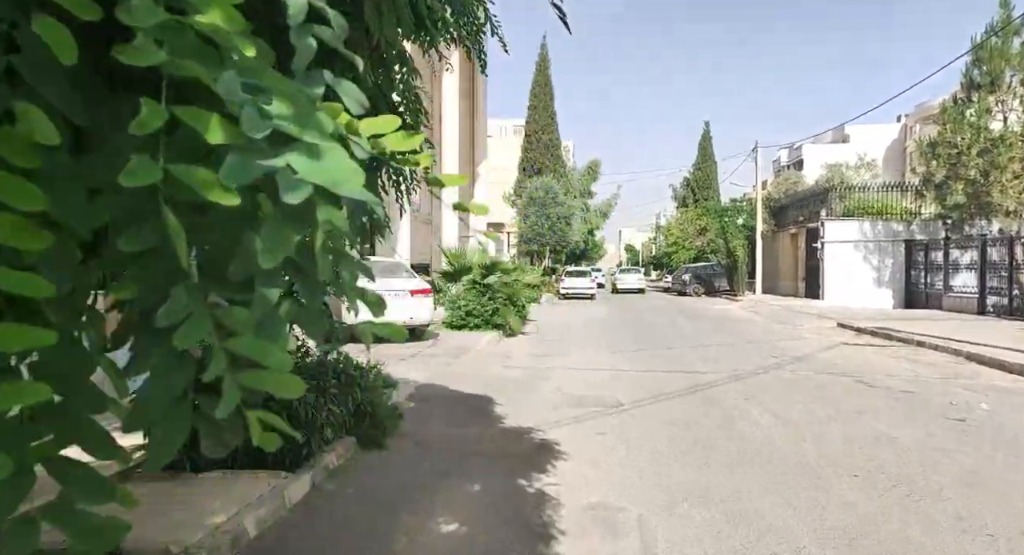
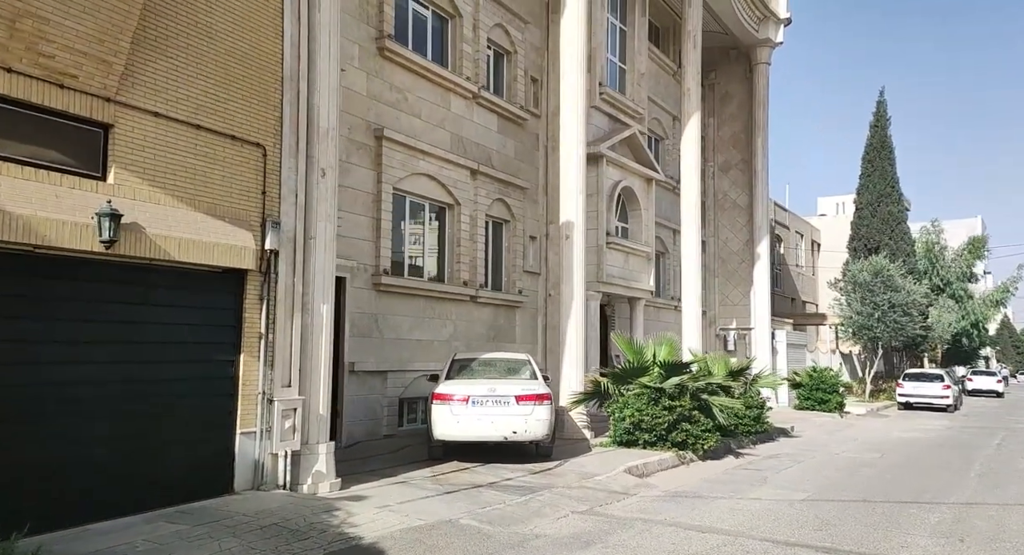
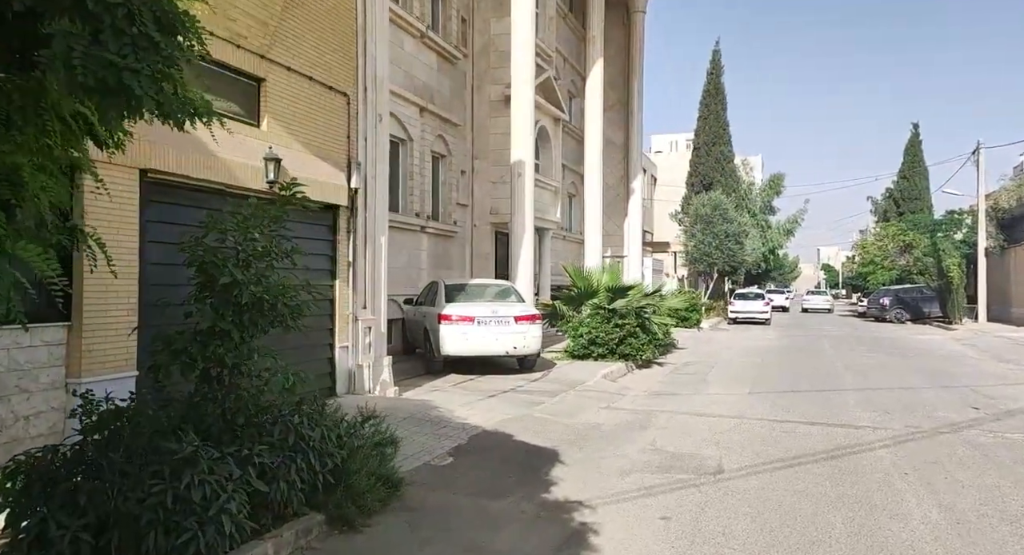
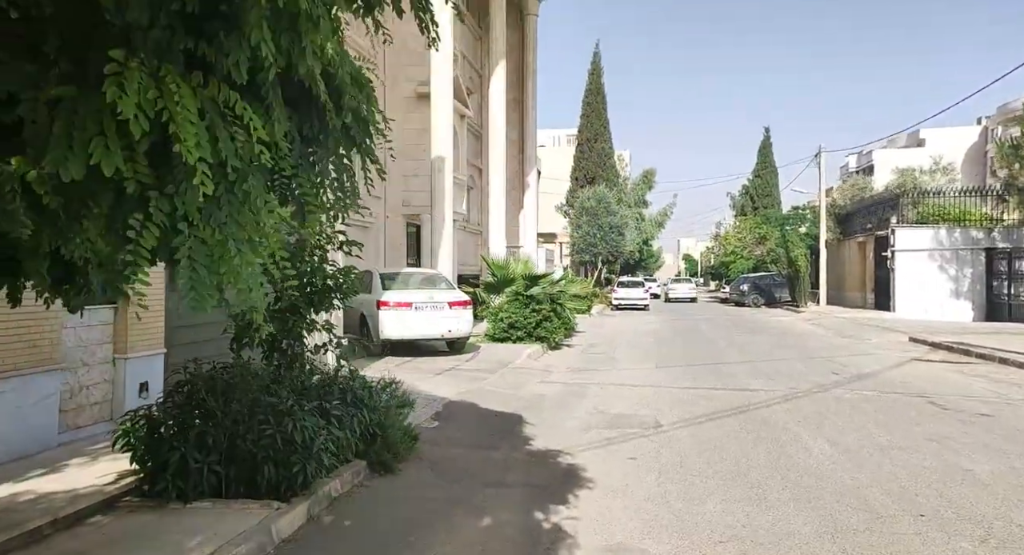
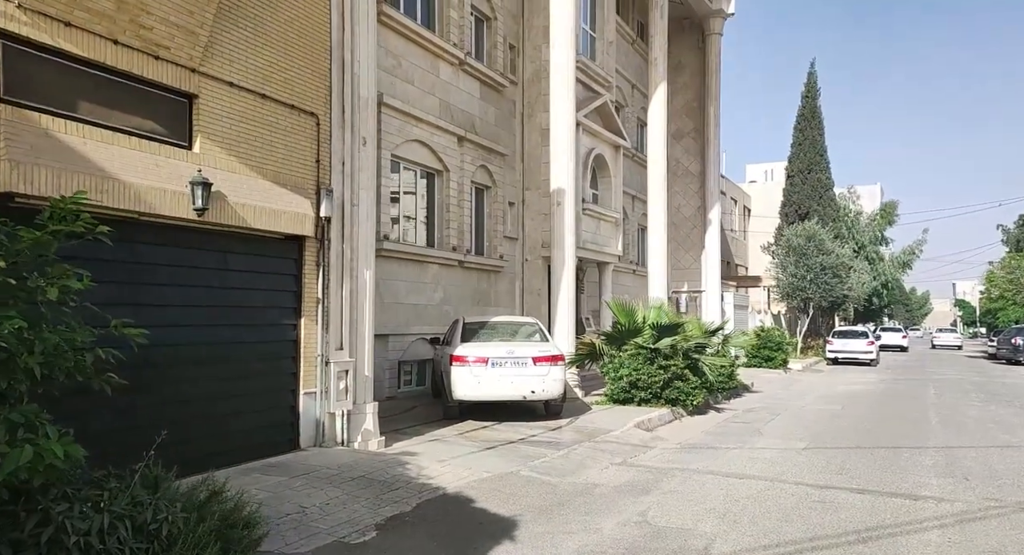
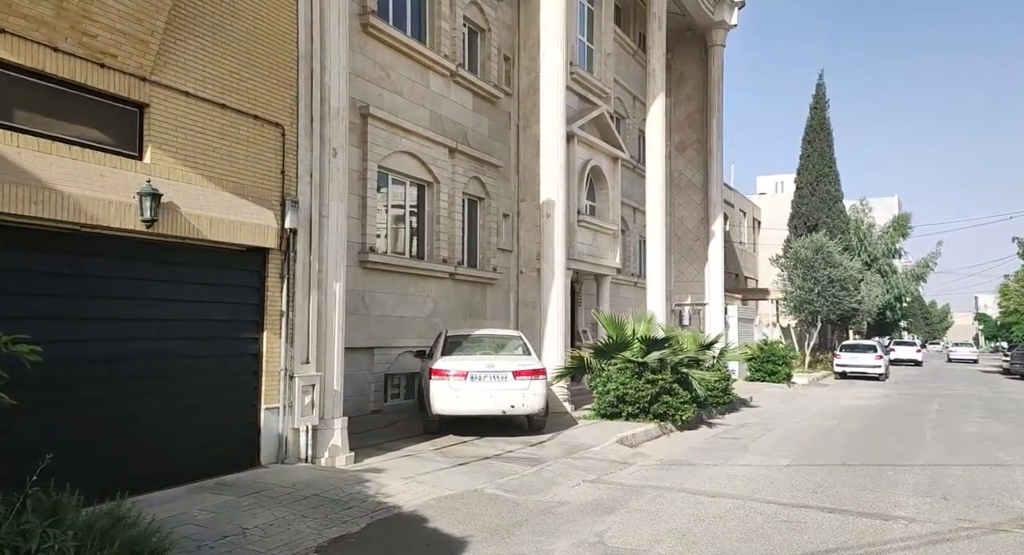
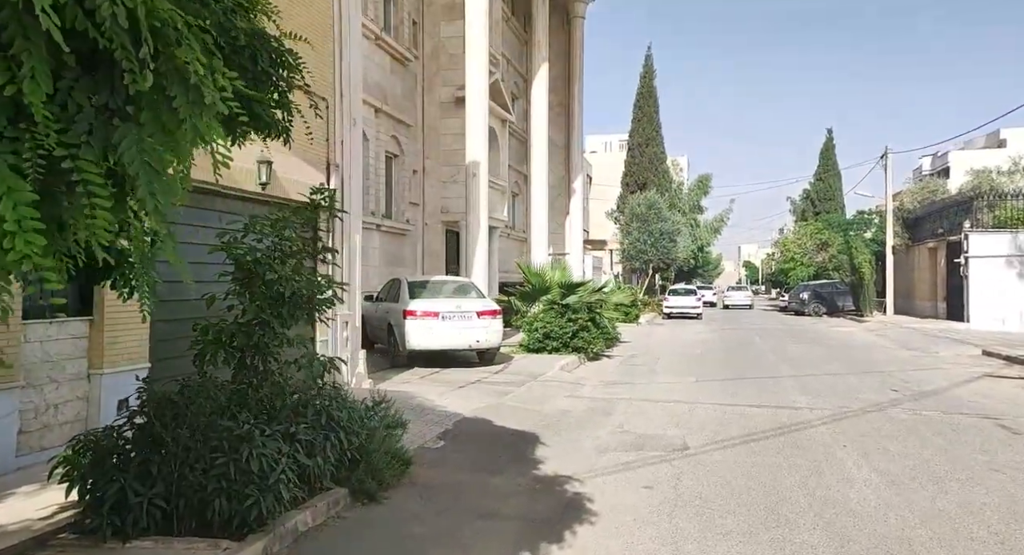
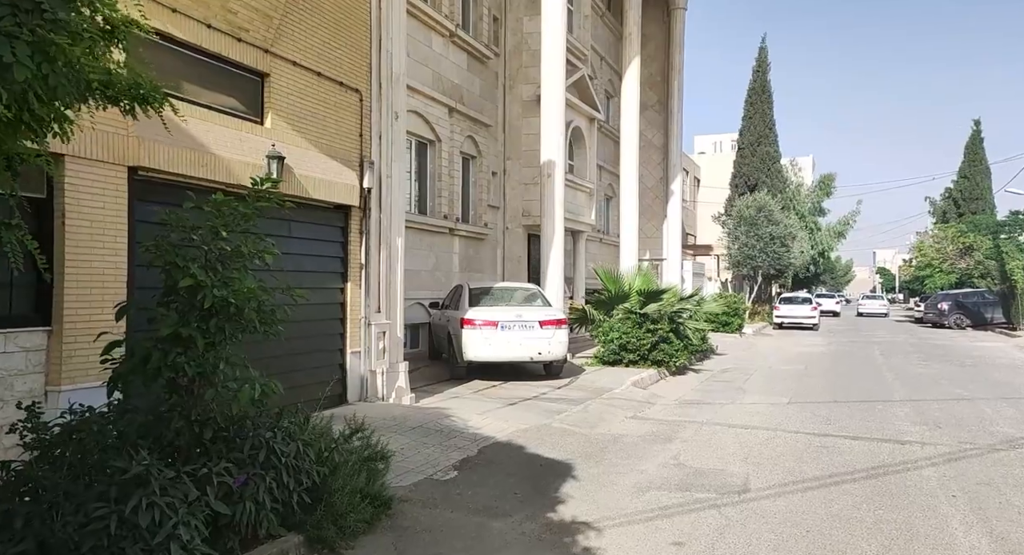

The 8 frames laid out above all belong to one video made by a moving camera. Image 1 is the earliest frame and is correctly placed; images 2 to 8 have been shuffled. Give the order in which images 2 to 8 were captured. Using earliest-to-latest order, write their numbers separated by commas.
4, 7, 3, 8, 5, 6, 2
